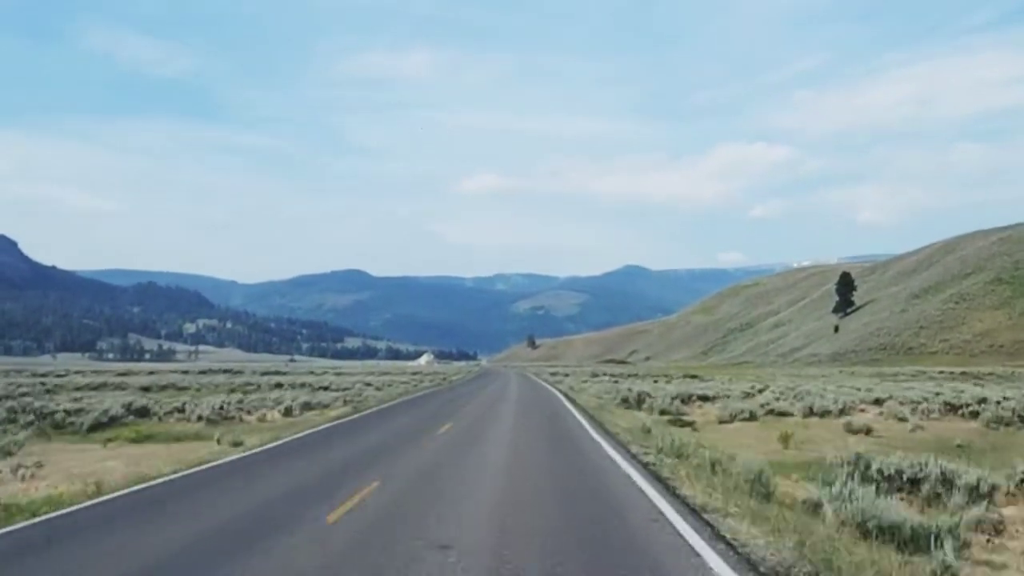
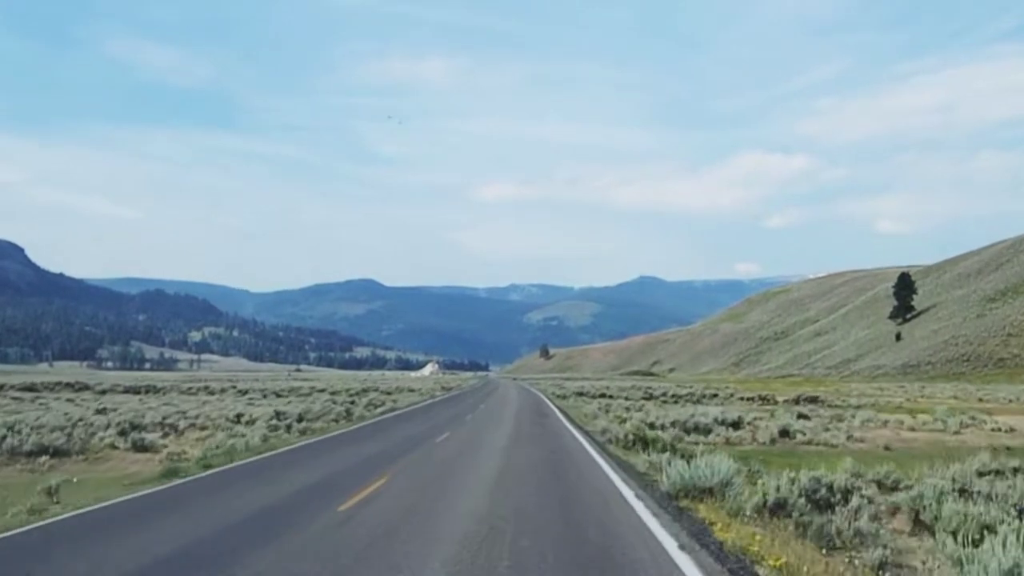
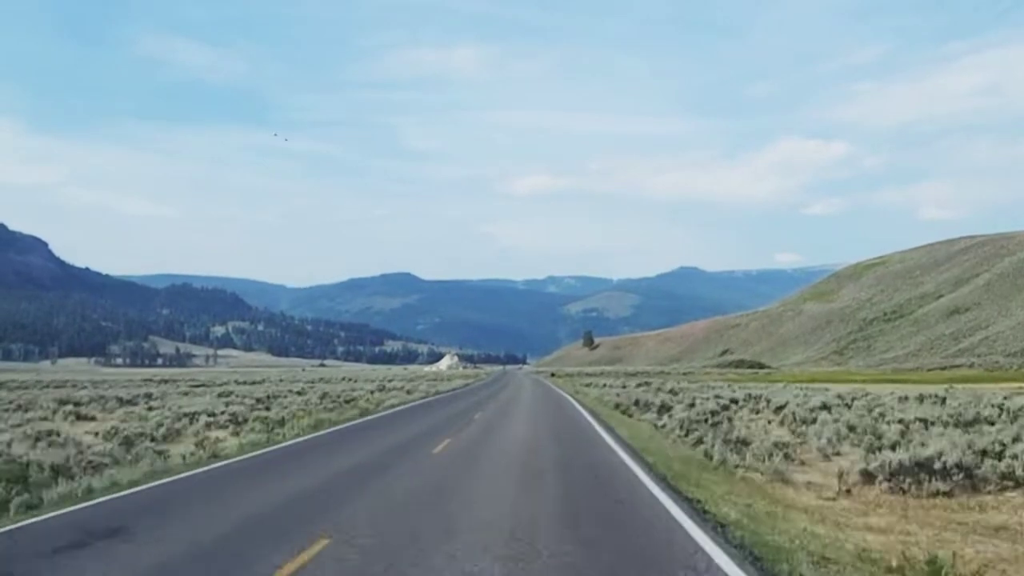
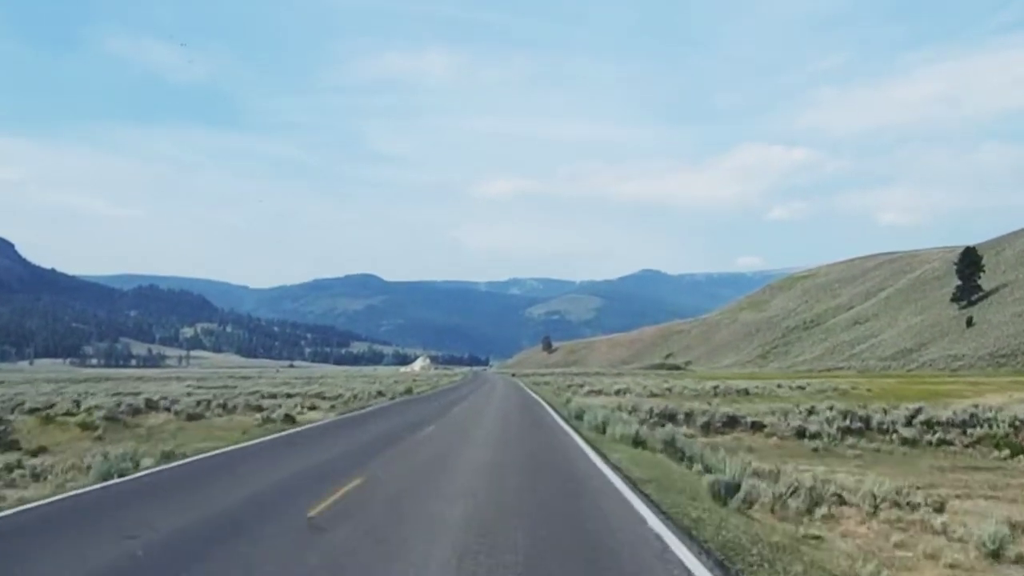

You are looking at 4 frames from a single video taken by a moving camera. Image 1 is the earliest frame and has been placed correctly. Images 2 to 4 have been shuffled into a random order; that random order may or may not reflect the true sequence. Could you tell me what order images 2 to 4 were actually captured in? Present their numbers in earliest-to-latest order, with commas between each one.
2, 4, 3
